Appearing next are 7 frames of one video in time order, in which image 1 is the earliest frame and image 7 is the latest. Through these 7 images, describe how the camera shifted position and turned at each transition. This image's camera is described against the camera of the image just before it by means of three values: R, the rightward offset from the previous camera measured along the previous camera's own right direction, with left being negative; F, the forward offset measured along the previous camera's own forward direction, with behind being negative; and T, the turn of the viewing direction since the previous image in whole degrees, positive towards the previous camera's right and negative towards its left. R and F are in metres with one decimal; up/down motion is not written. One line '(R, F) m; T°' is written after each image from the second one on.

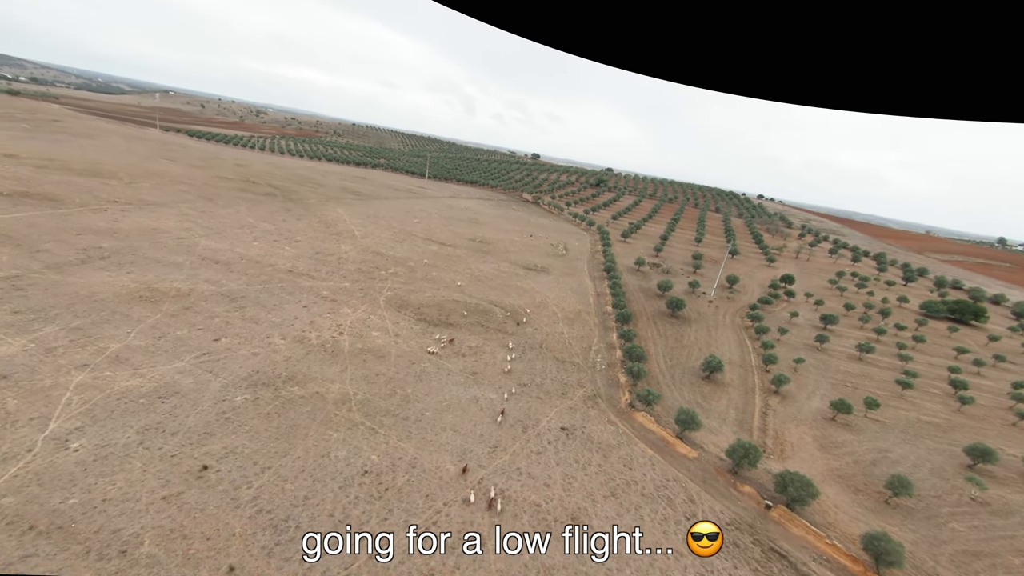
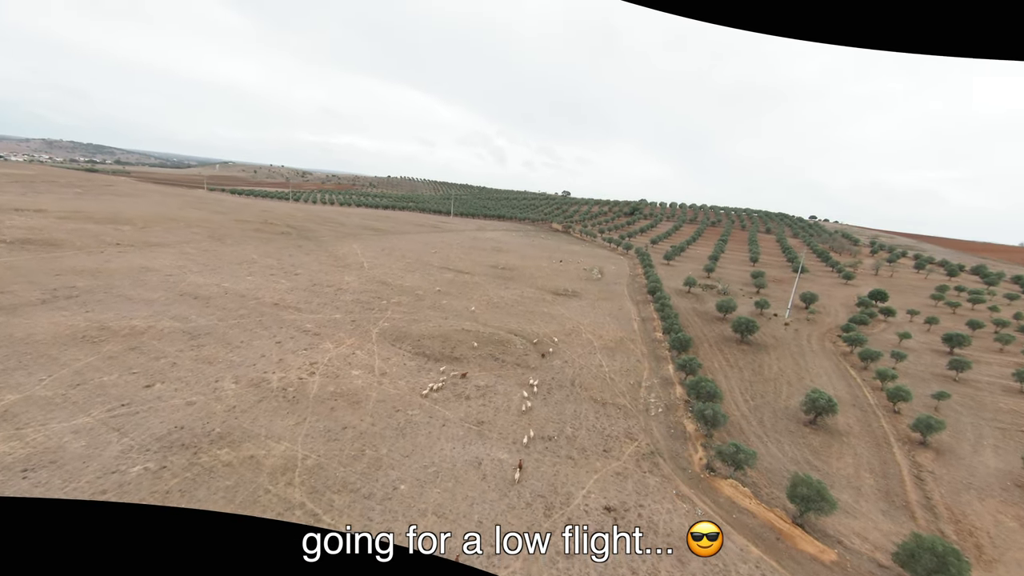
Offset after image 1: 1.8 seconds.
(+0.9, +6.0) m; -5°
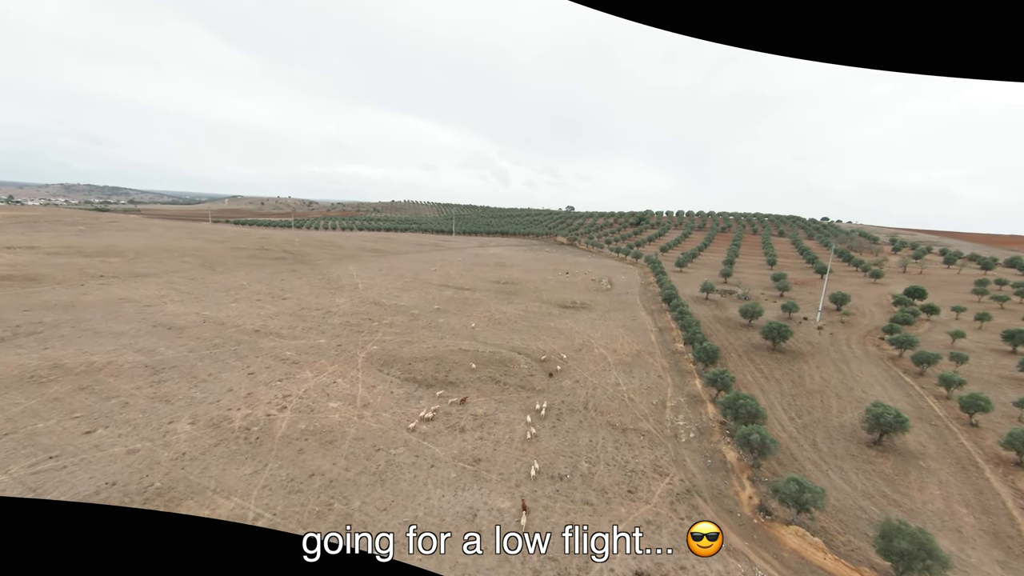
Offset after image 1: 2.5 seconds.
(+0.5, +2.6) m; -1°
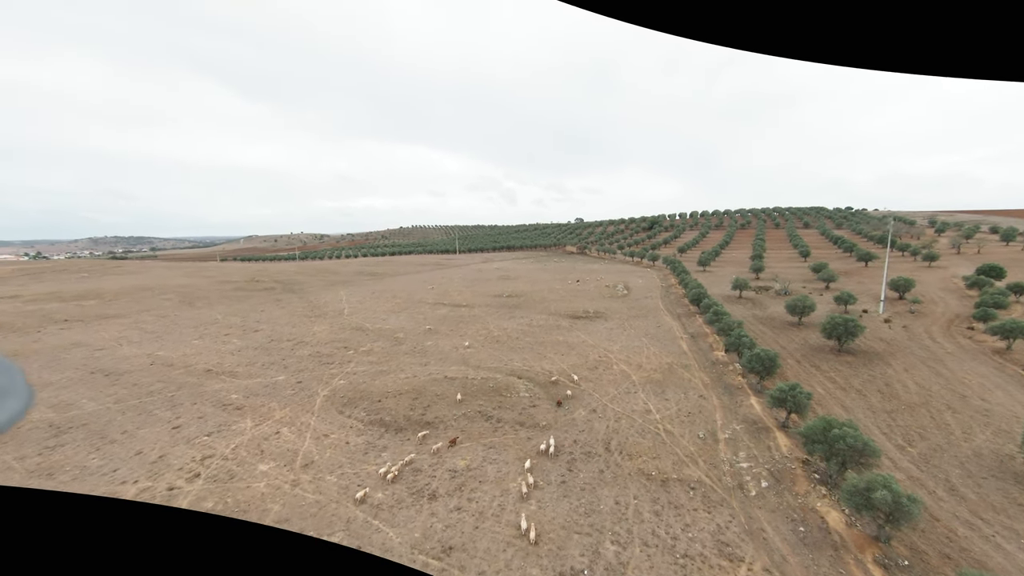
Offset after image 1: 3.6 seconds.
(+1.0, +4.4) m; -2°
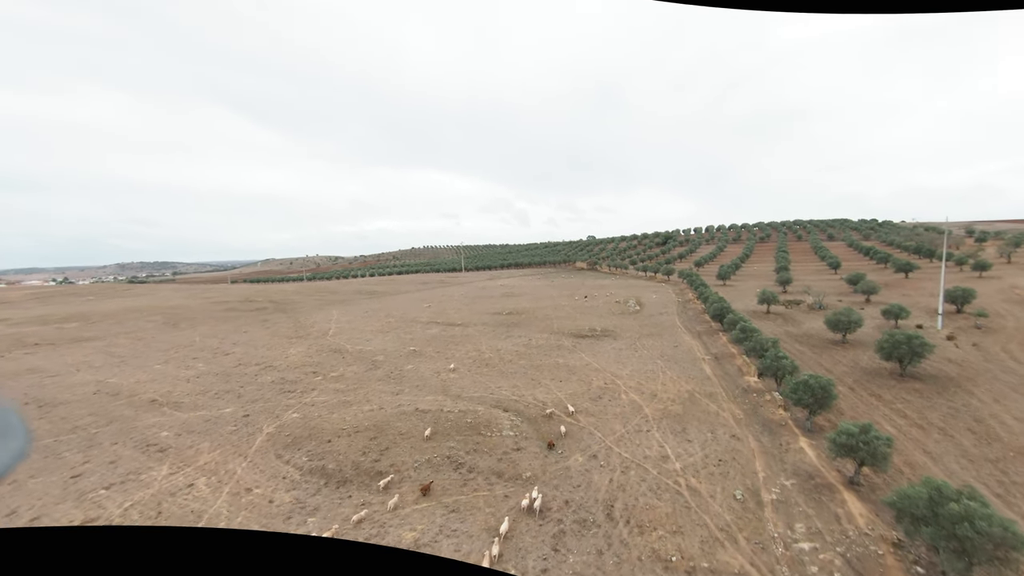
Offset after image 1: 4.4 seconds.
(+1.1, +3.1) m; -2°
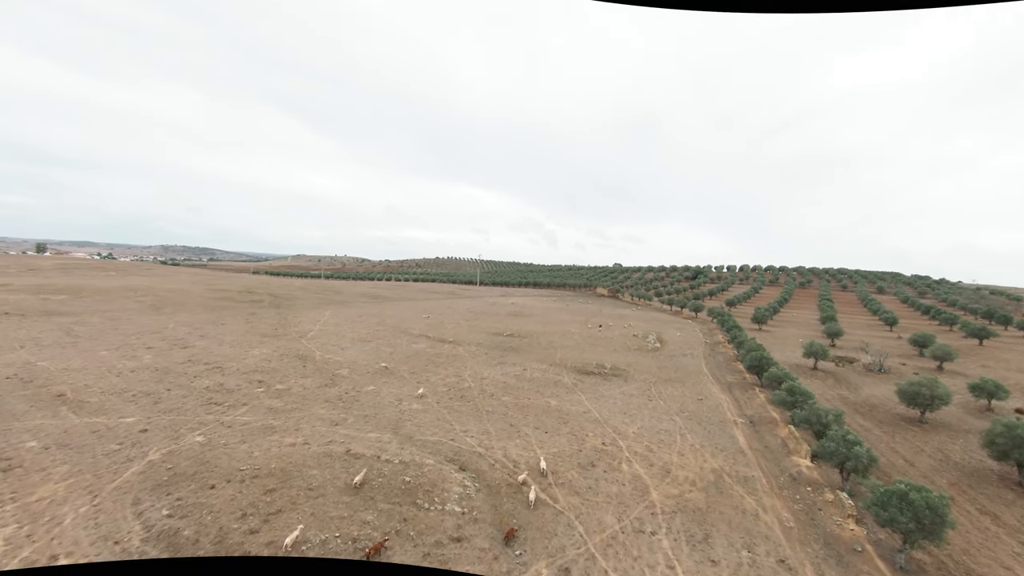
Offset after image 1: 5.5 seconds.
(+1.2, +3.7) m; -3°
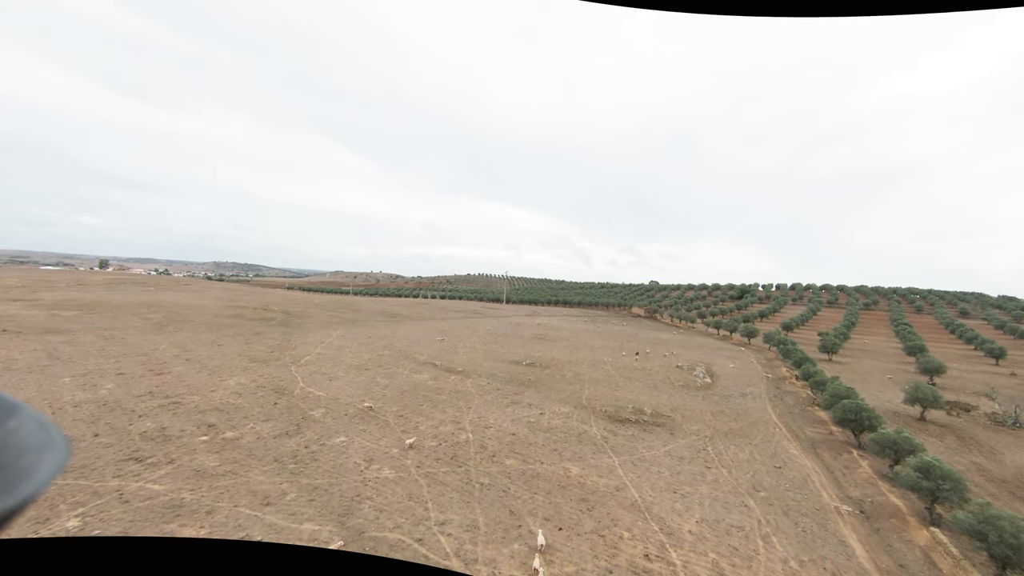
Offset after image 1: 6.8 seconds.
(+0.7, +4.0) m; -5°
